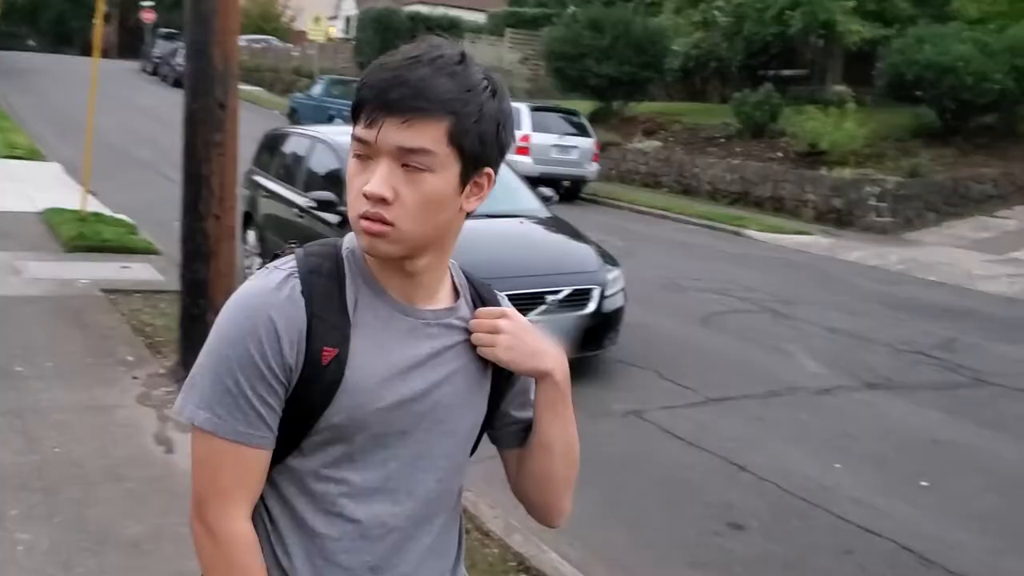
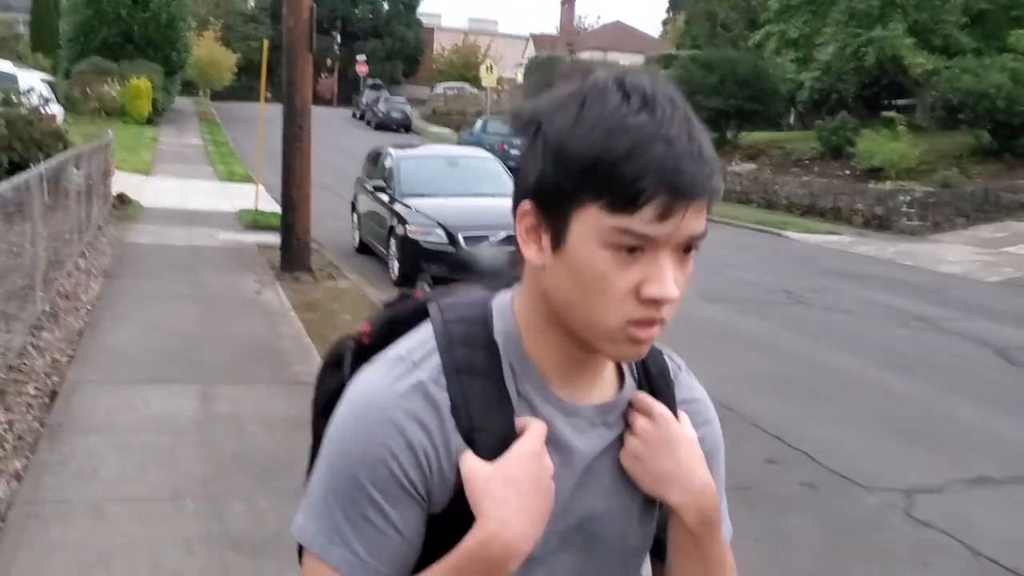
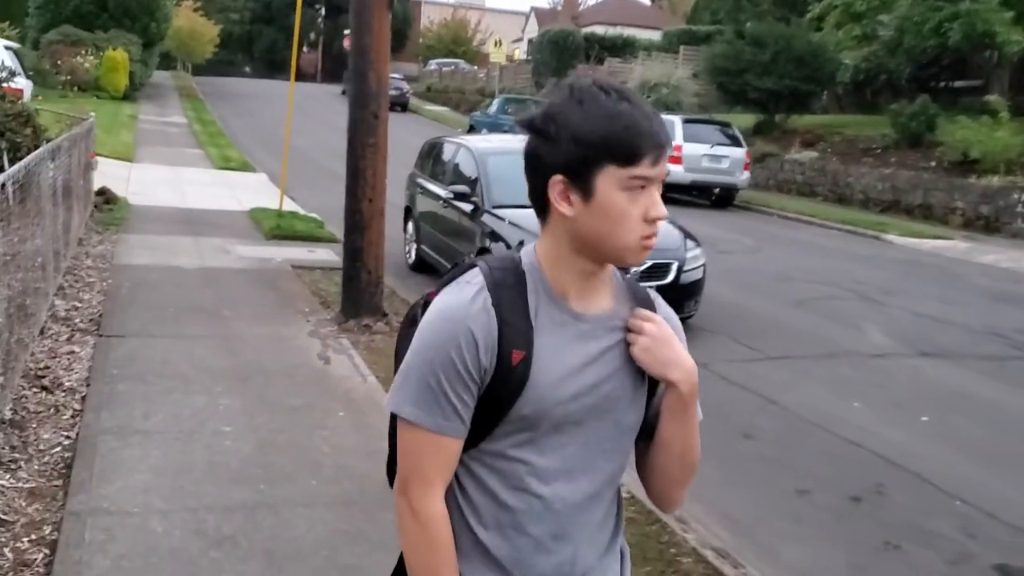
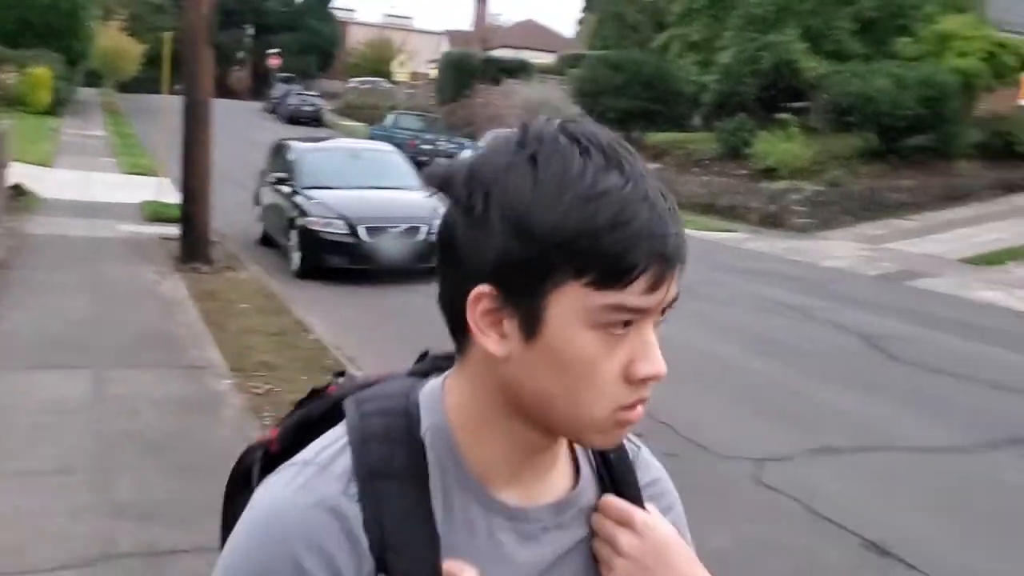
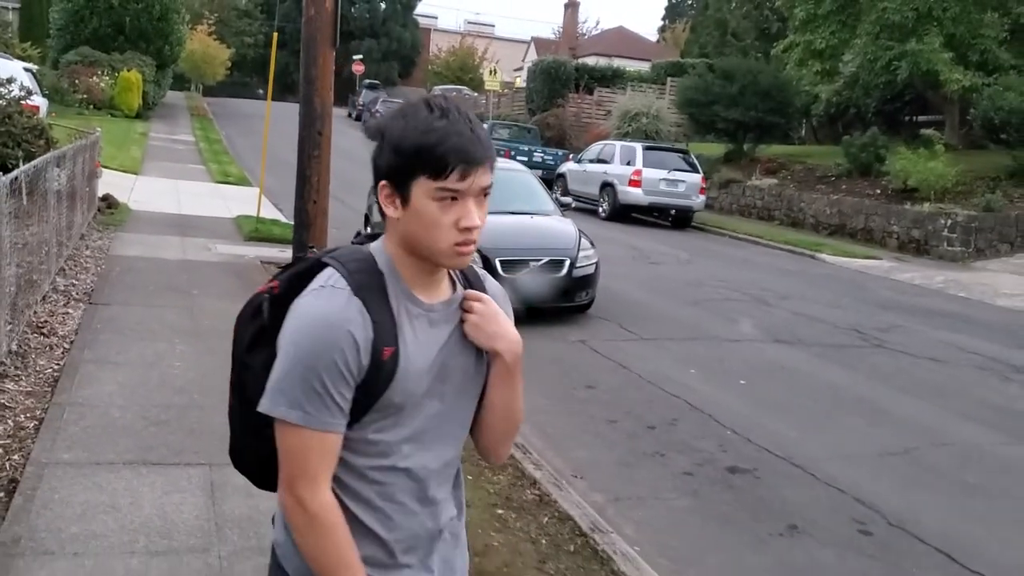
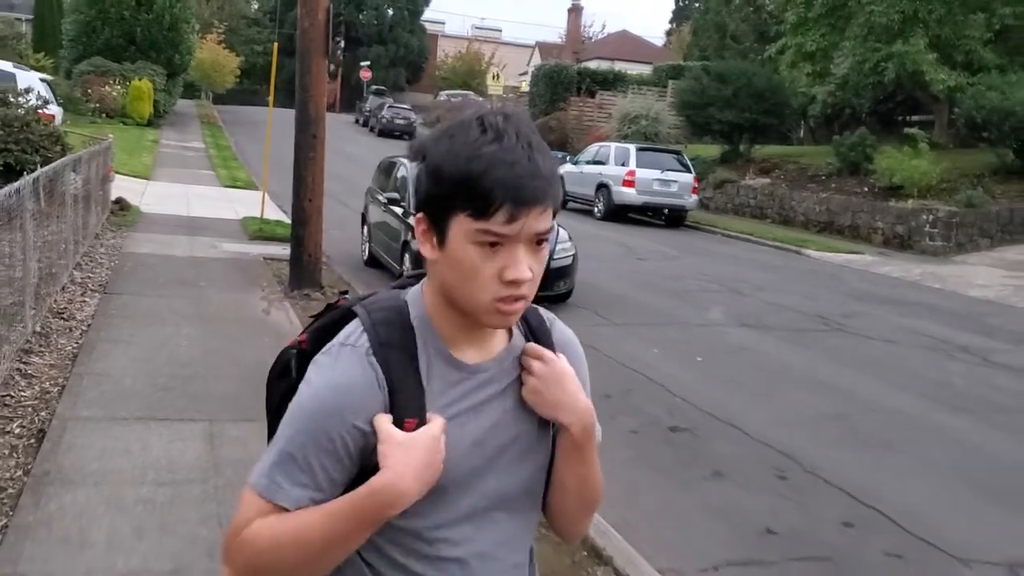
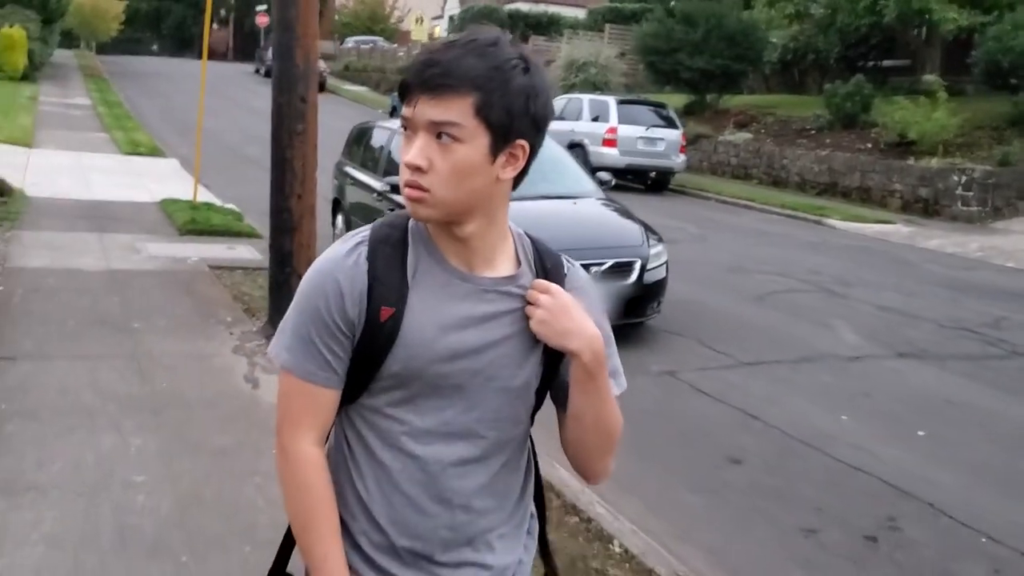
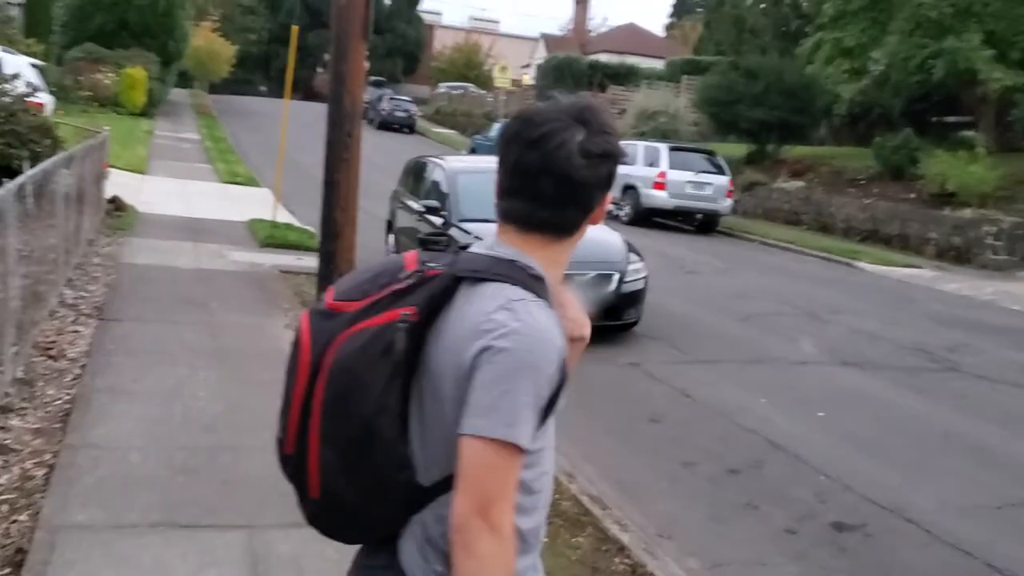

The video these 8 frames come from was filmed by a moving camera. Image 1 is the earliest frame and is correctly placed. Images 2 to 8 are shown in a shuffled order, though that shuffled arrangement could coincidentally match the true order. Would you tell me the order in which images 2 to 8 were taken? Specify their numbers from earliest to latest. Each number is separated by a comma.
7, 3, 8, 5, 6, 2, 4
